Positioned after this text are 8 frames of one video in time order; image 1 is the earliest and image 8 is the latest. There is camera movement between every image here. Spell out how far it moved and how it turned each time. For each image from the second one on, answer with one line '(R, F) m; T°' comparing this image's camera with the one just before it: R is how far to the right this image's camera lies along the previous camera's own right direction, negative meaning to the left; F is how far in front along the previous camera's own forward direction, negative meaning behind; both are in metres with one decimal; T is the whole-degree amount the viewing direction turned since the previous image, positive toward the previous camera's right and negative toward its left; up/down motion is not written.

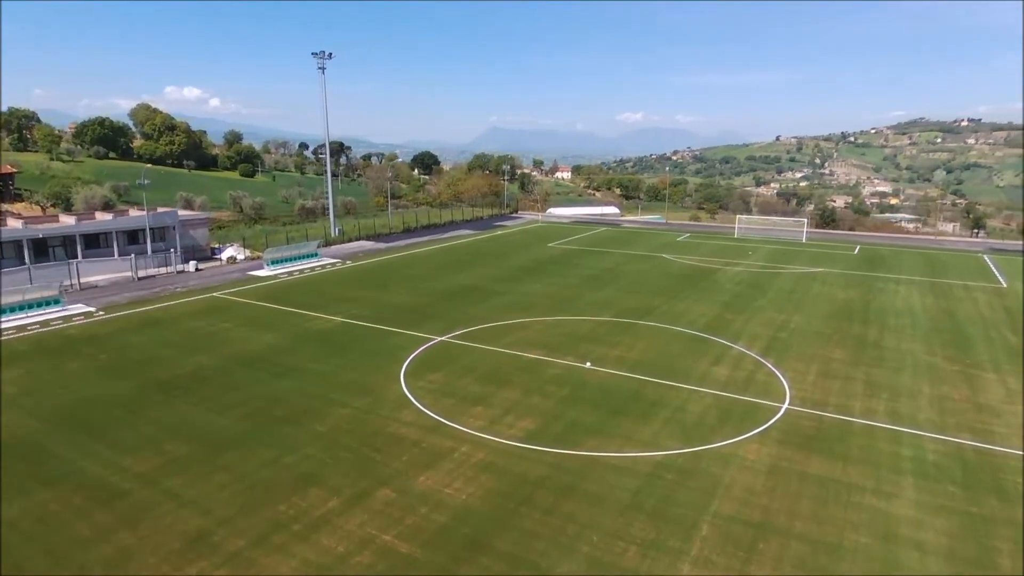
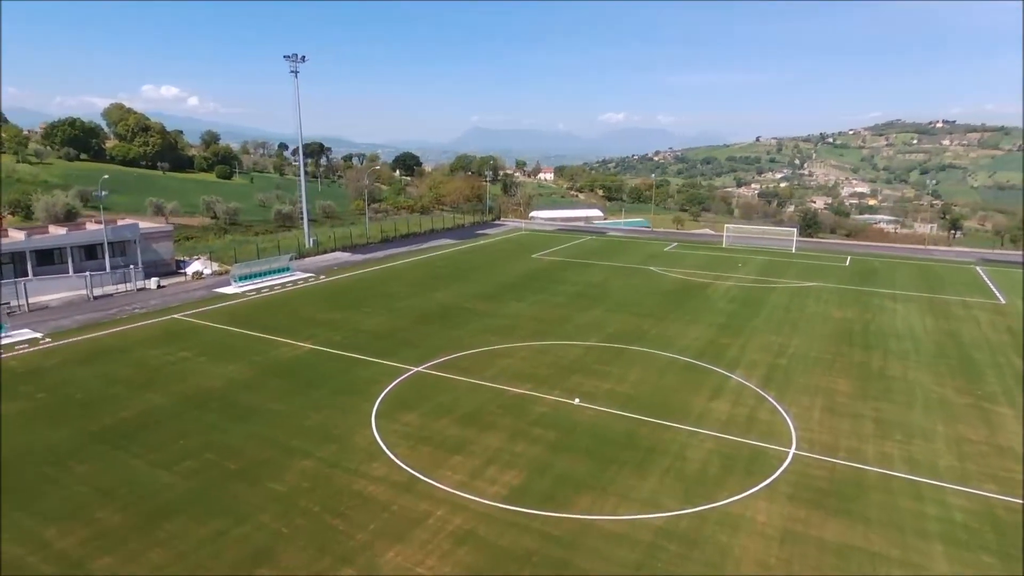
(0.0, +1.6) m; +2°
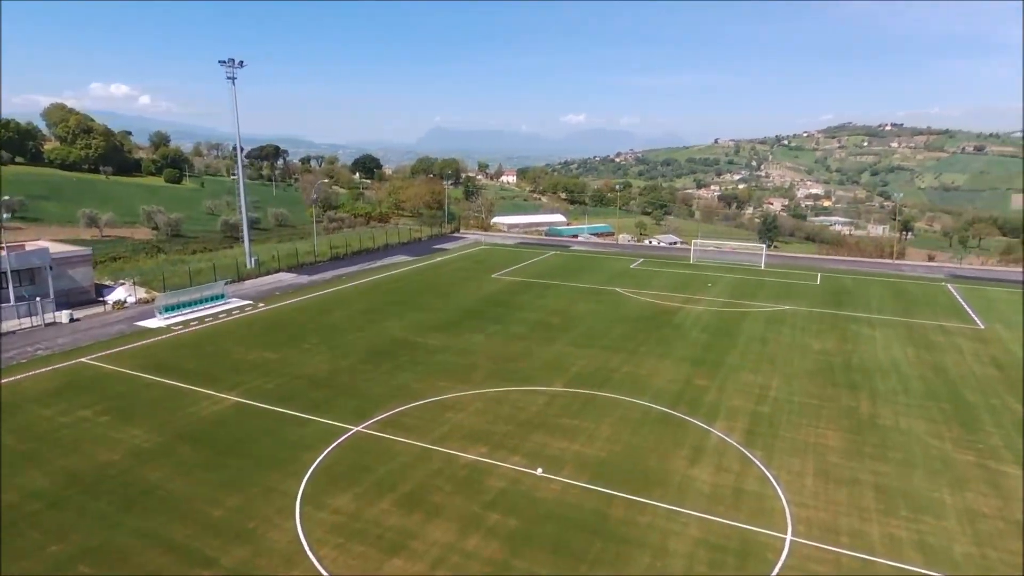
(+0.3, +2.4) m; +3°
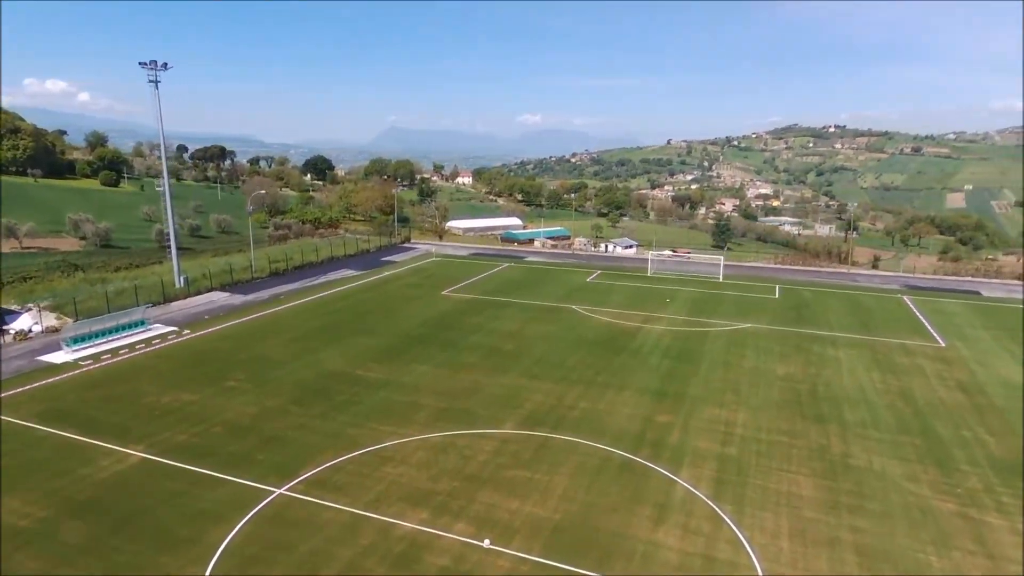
(+0.4, +1.9) m; +4°
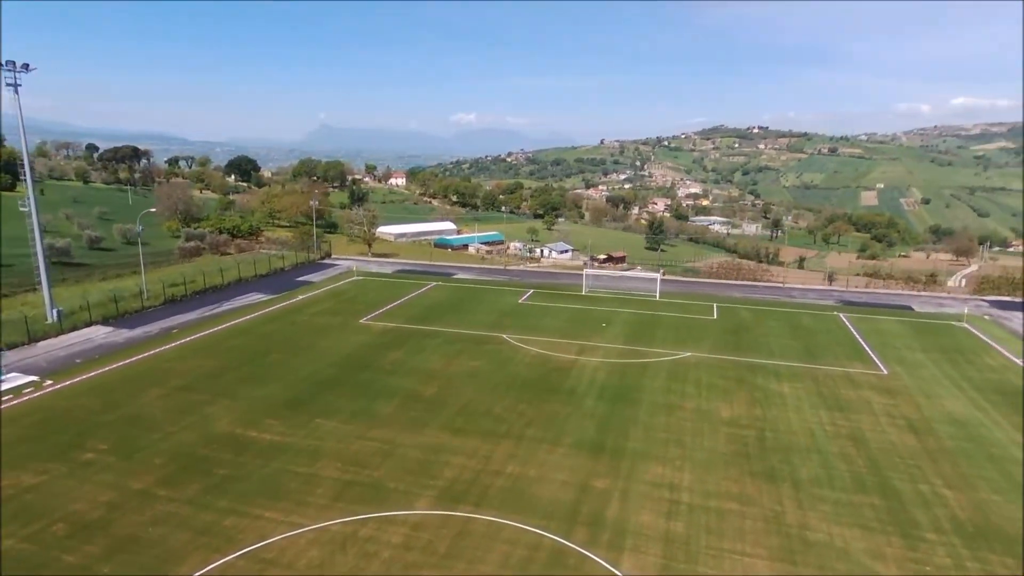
(+0.7, +2.7) m; +6°
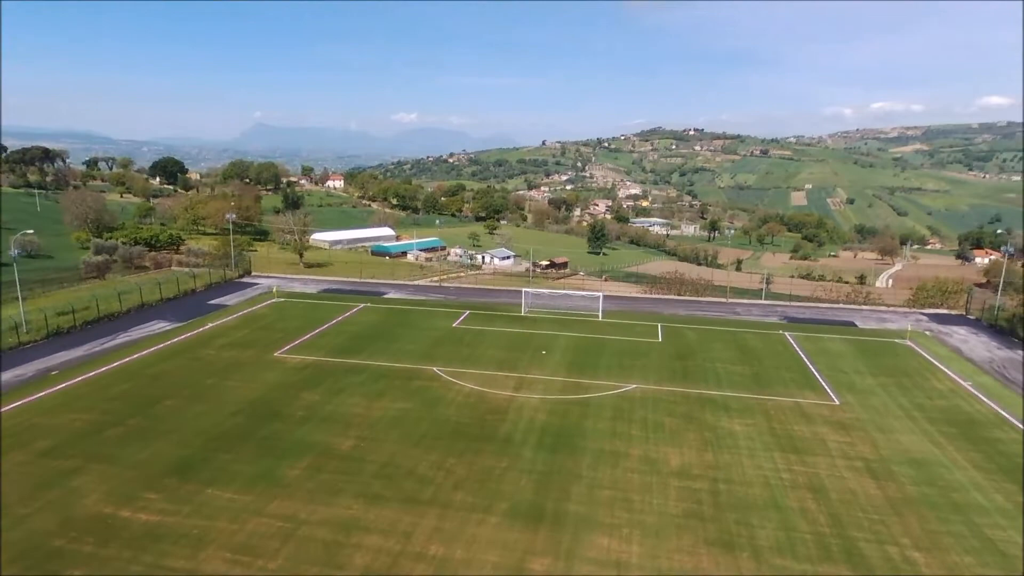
(+0.6, +2.5) m; +5°
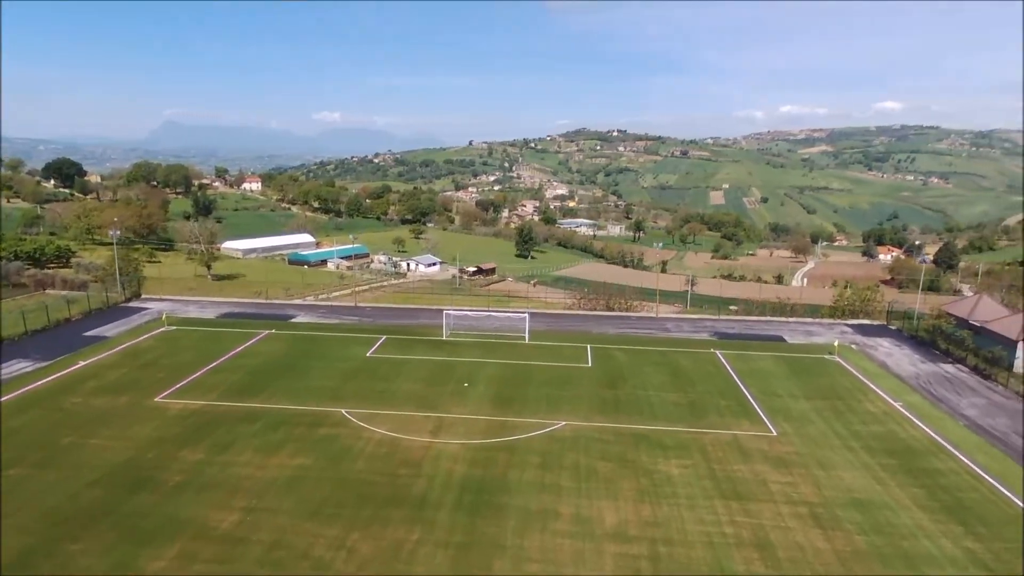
(+0.6, +2.5) m; +6°
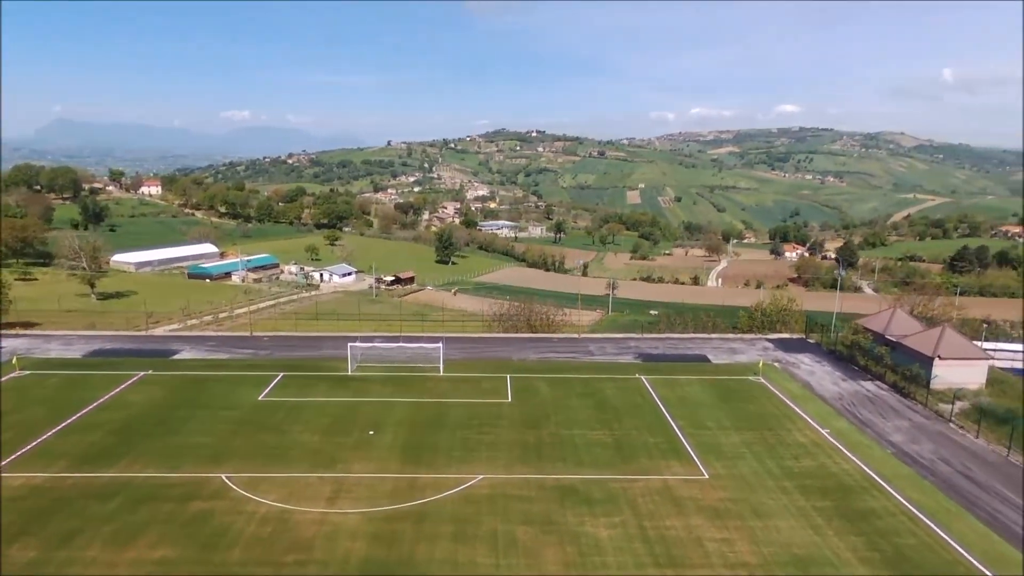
(+0.6, +2.6) m; +7°
